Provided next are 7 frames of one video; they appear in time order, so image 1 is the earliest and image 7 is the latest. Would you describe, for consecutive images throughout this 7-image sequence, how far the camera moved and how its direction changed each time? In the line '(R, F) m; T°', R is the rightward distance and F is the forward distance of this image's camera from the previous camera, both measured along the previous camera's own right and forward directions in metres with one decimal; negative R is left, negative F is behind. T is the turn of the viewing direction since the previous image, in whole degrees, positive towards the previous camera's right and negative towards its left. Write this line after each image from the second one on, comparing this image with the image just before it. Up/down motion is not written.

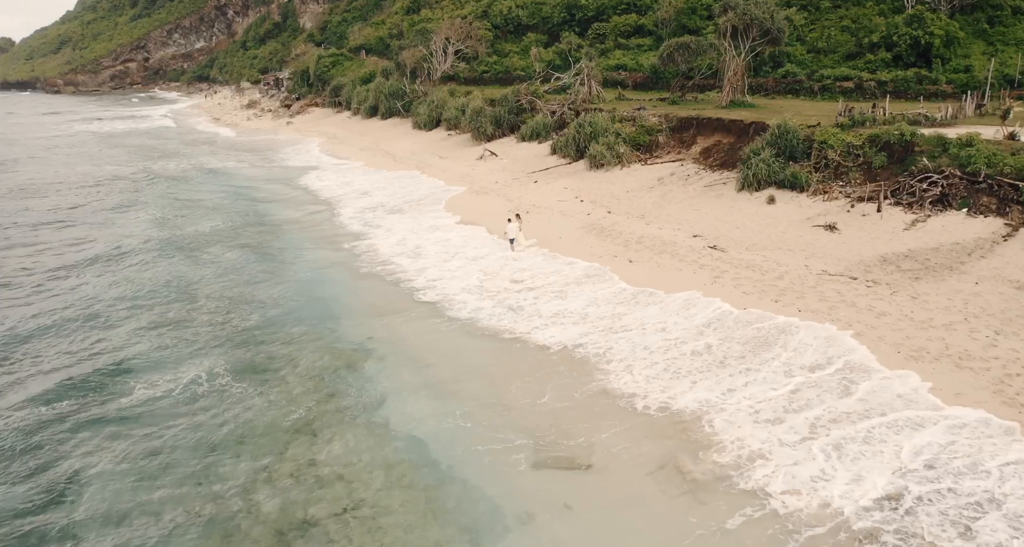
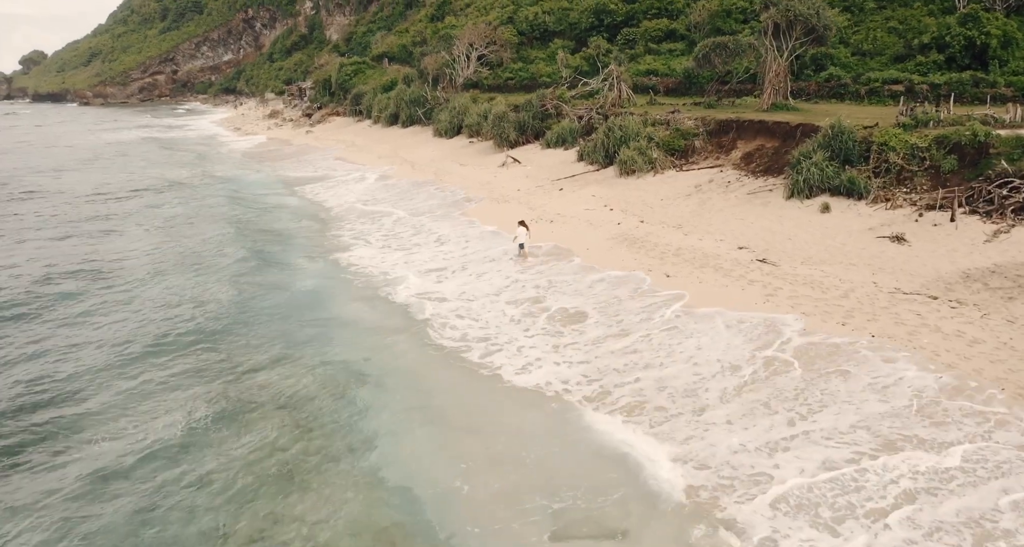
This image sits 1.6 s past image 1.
(+0.1, +1.7) m; -2°
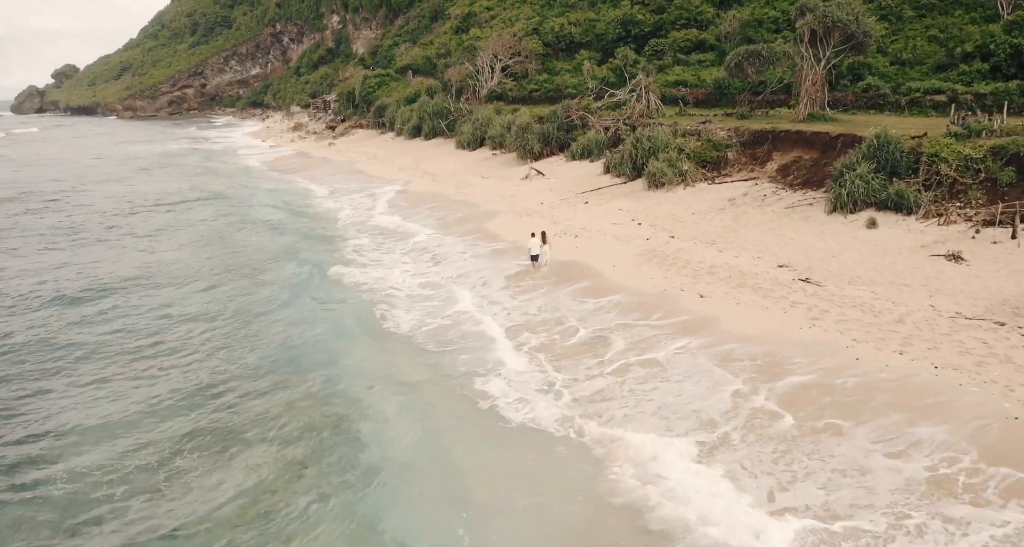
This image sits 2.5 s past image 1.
(+0.1, +0.9) m; -2°
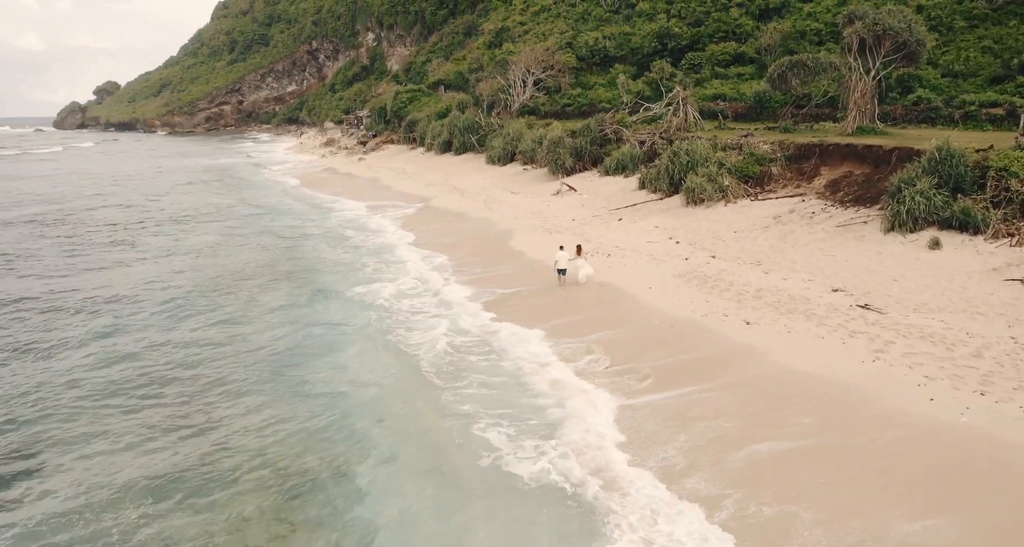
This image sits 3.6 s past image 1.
(+0.1, +0.9) m; -3°
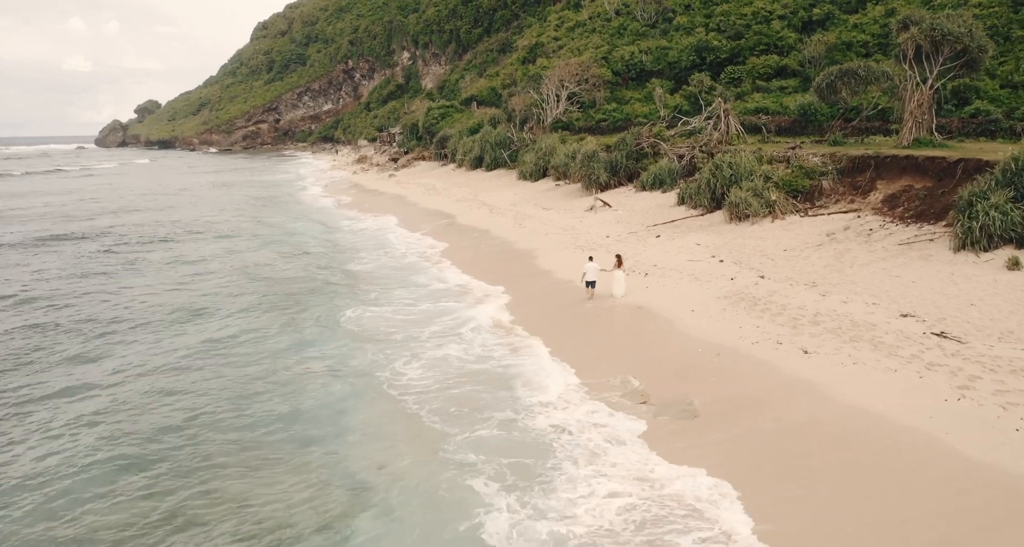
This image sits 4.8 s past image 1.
(+0.1, +1.0) m; -3°
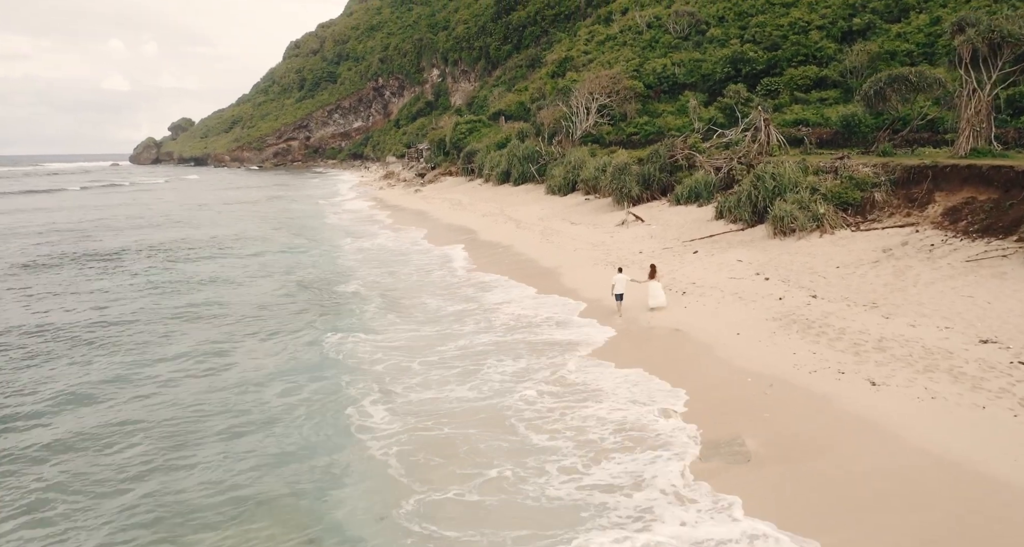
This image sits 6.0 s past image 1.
(+0.1, +1.0) m; -2°
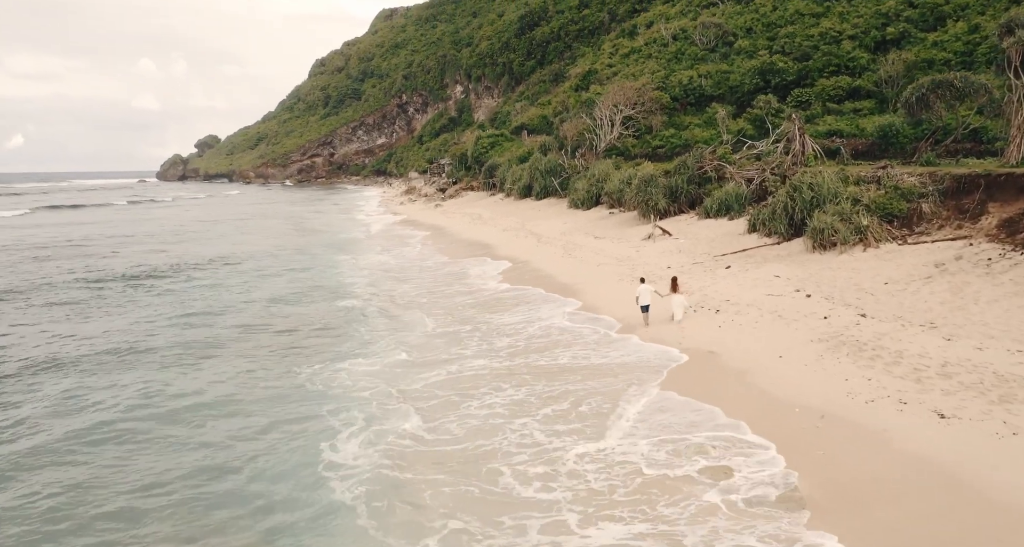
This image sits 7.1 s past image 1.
(+0.1, +0.8) m; -2°
